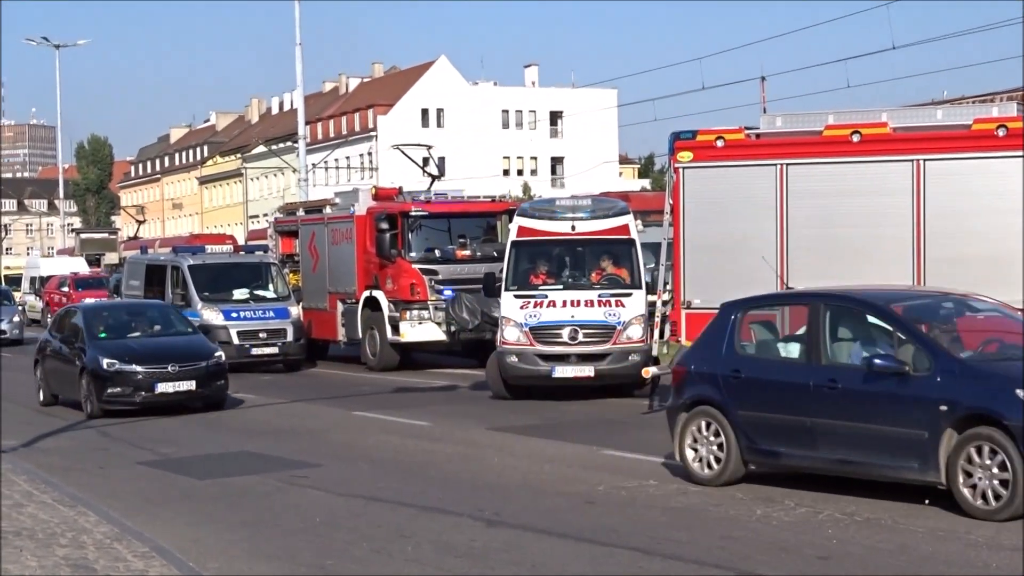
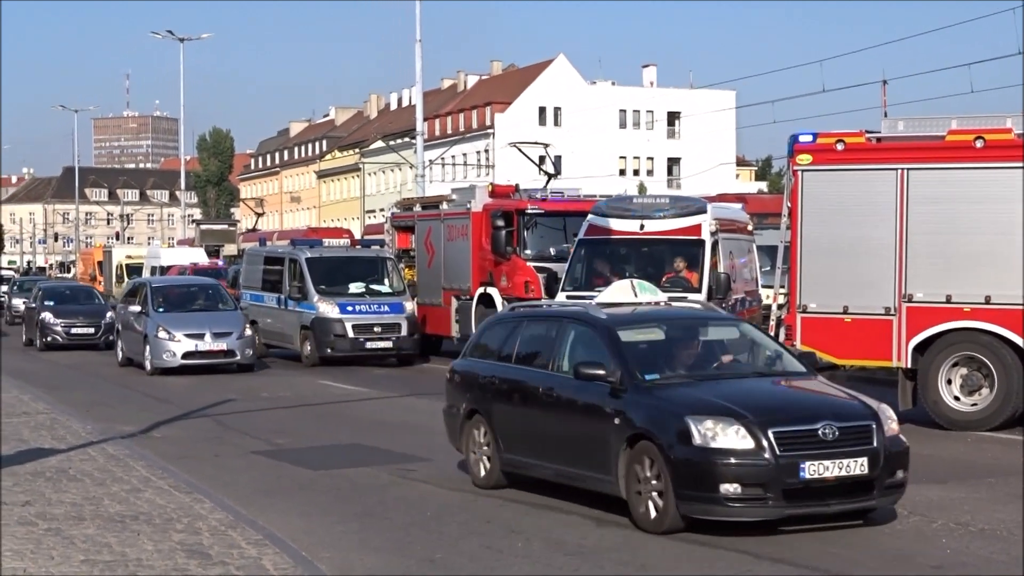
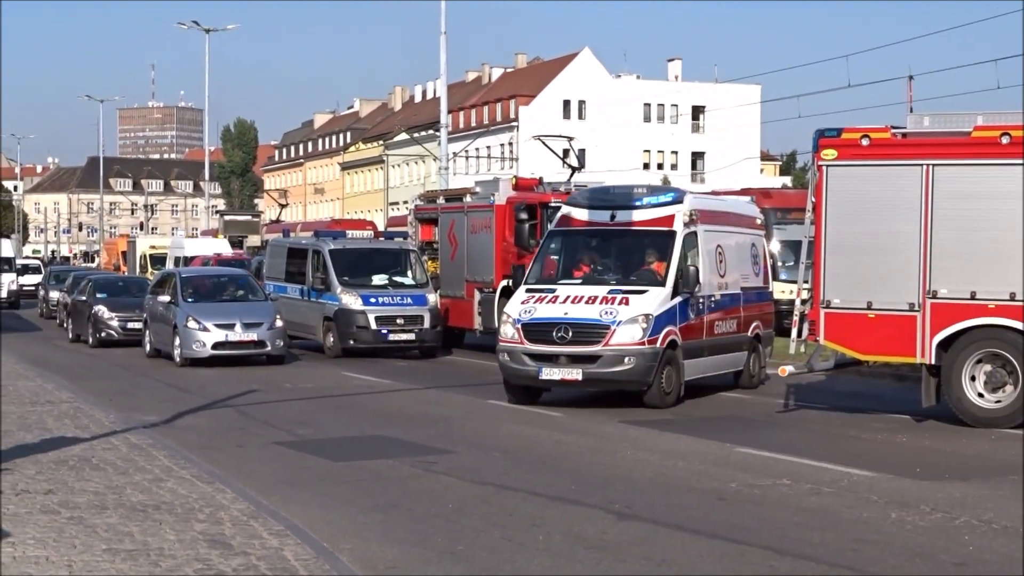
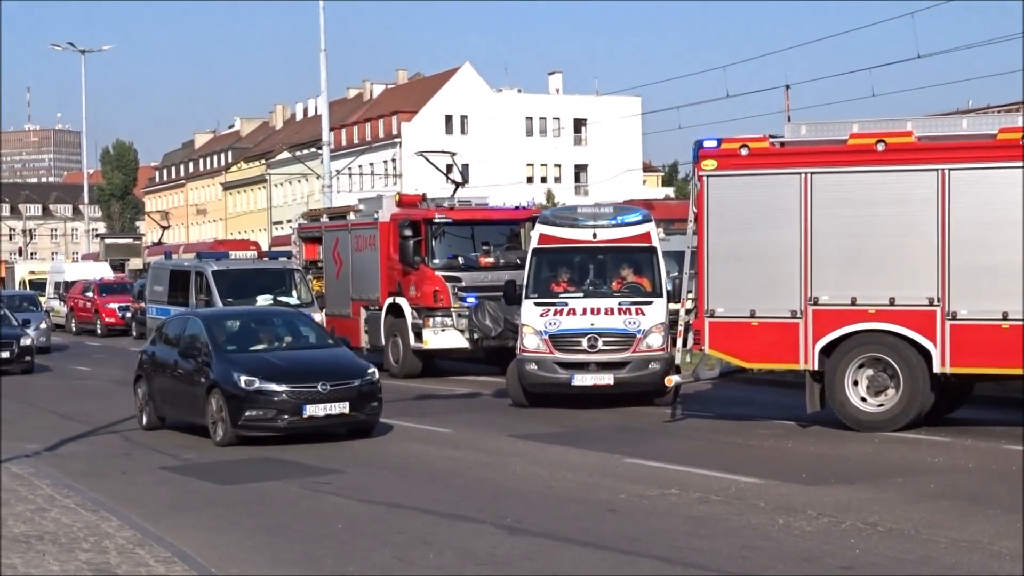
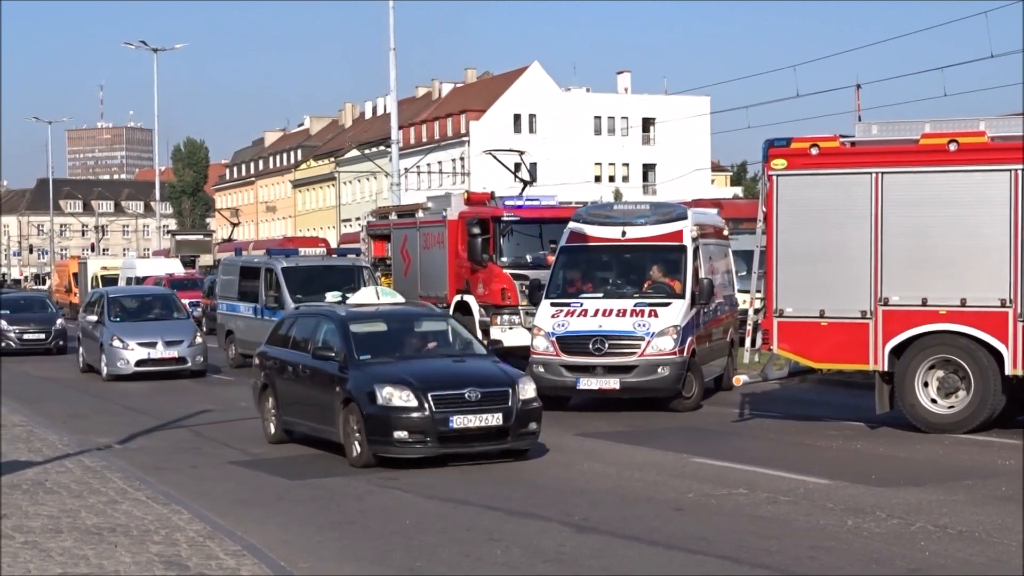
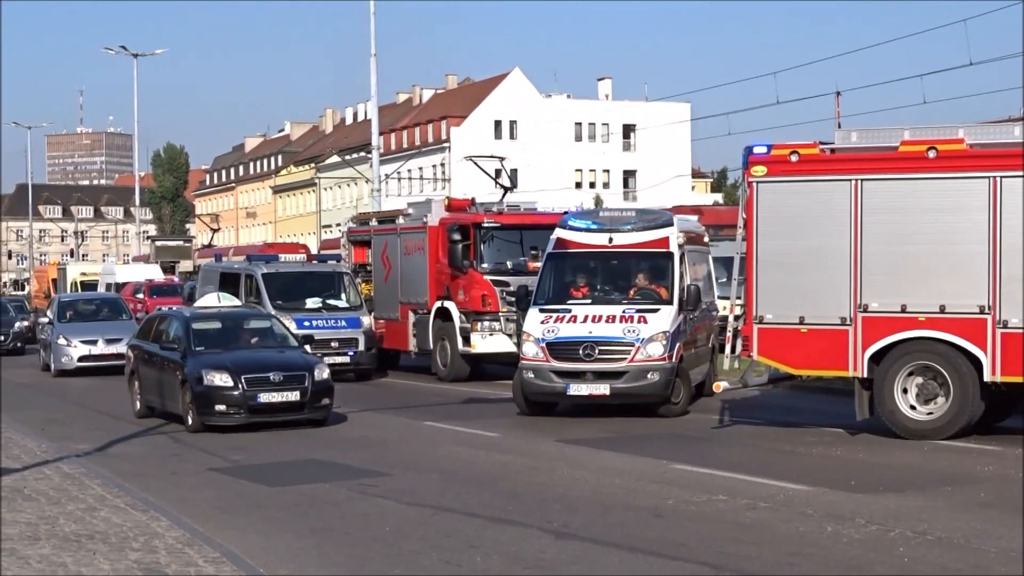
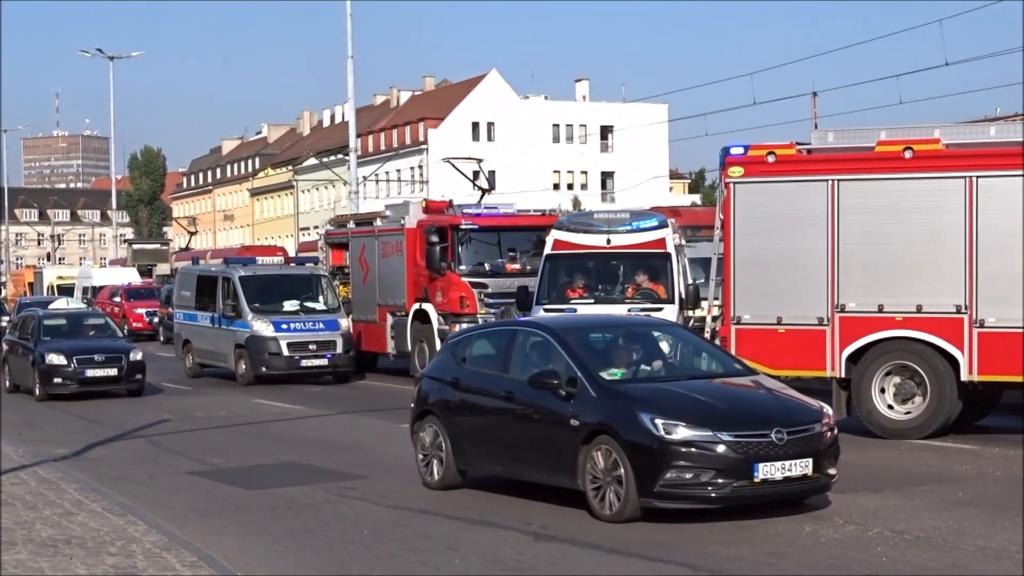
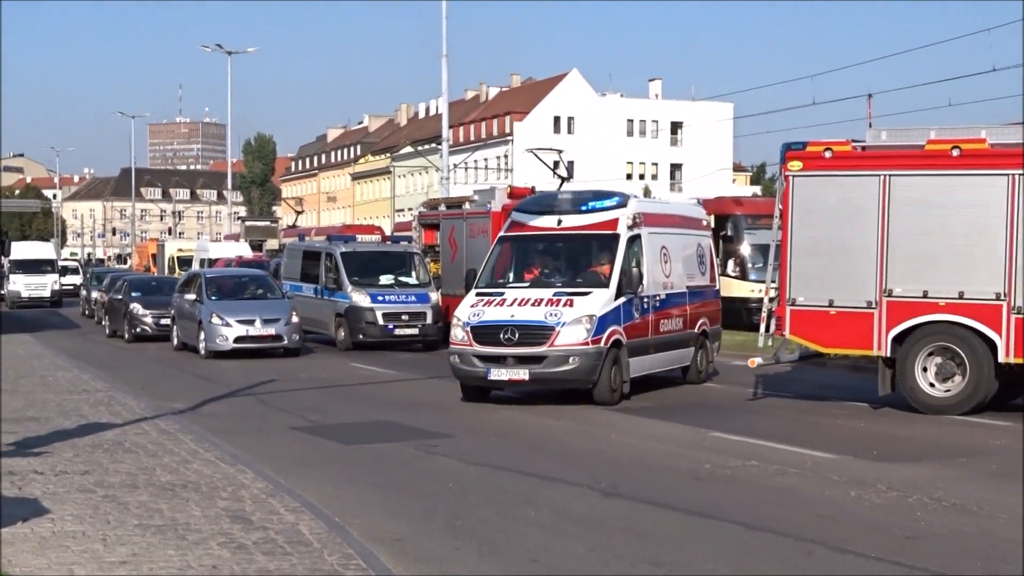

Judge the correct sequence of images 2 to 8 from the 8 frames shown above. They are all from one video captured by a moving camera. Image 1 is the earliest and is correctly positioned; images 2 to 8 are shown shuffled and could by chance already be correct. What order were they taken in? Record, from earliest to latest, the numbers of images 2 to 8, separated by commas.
4, 7, 6, 5, 2, 3, 8
